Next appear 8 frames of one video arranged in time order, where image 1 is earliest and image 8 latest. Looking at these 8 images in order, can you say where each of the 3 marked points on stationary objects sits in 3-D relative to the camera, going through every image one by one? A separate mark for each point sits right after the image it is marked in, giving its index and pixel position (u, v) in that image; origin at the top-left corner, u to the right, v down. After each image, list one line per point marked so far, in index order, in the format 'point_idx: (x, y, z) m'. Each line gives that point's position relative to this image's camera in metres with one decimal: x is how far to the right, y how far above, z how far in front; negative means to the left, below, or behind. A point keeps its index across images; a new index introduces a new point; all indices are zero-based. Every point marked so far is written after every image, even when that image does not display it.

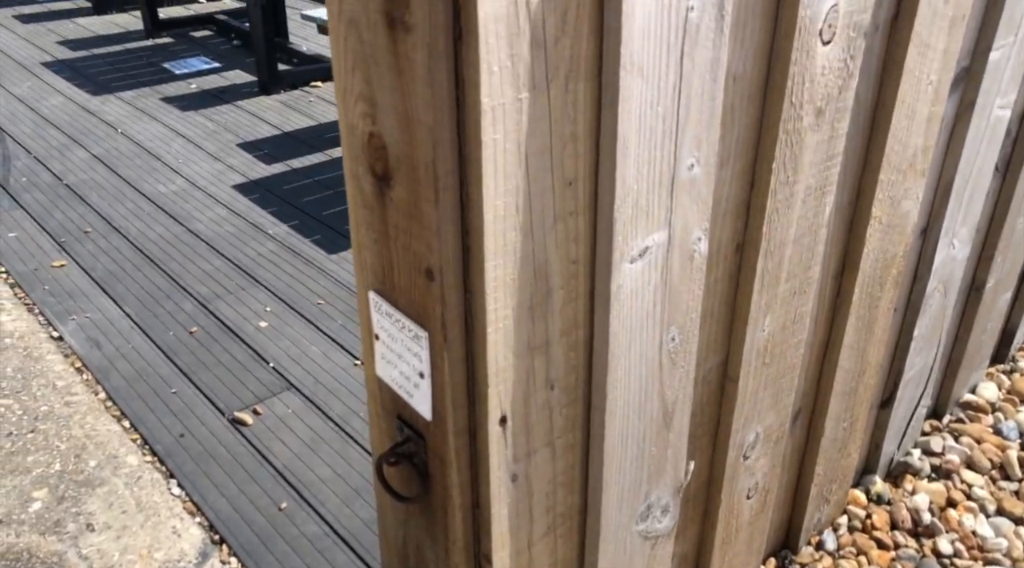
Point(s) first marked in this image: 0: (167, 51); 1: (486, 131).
0: (-1.8, +1.2, +4.8) m
1: (0.0, +0.1, +0.7) m
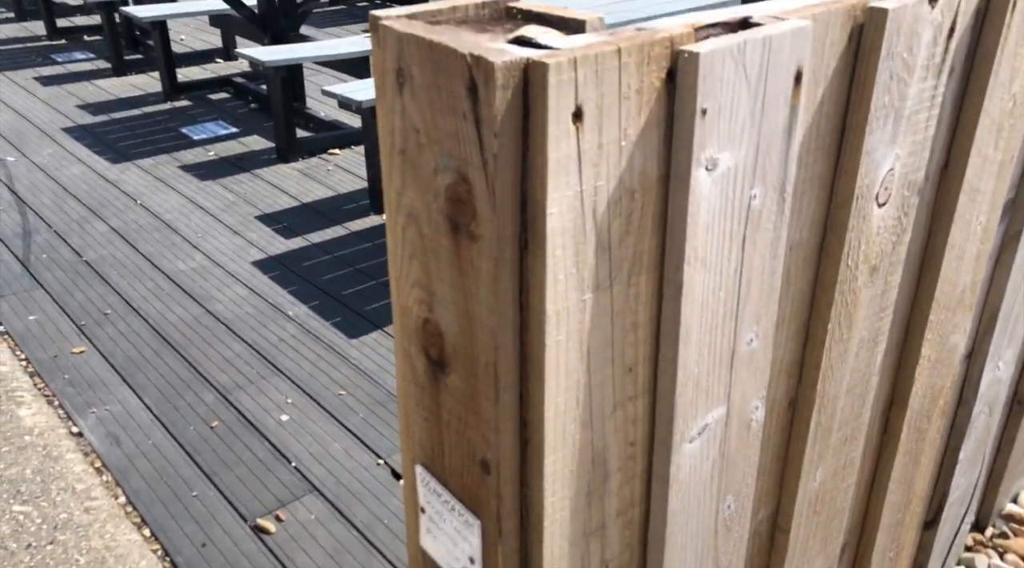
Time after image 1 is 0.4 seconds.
0: (-1.7, +0.9, +4.8) m
1: (0.0, 0.0, +0.7) m
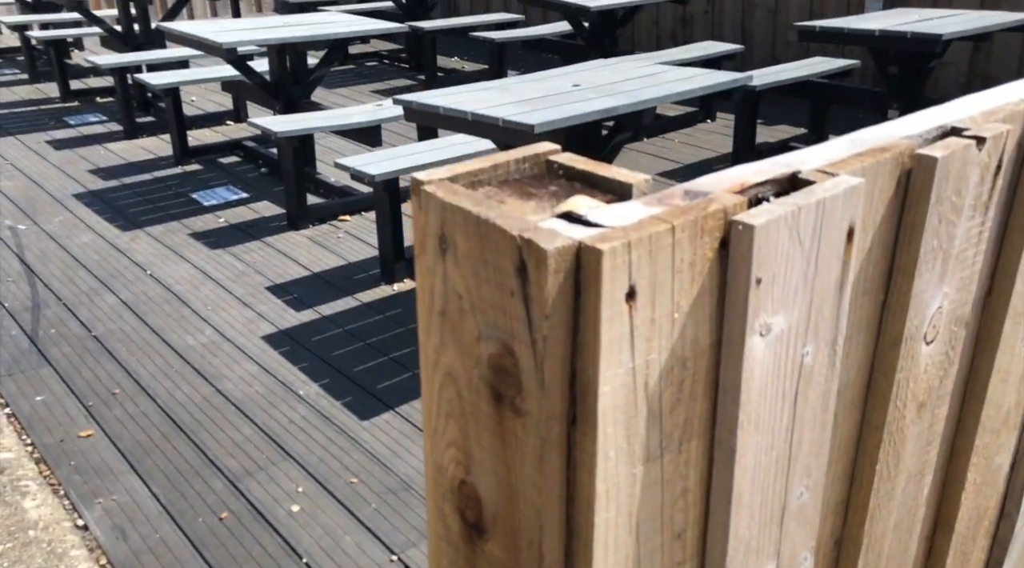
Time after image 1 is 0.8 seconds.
0: (-1.6, +0.5, +4.9) m
1: (+0.1, -0.2, +0.6) m
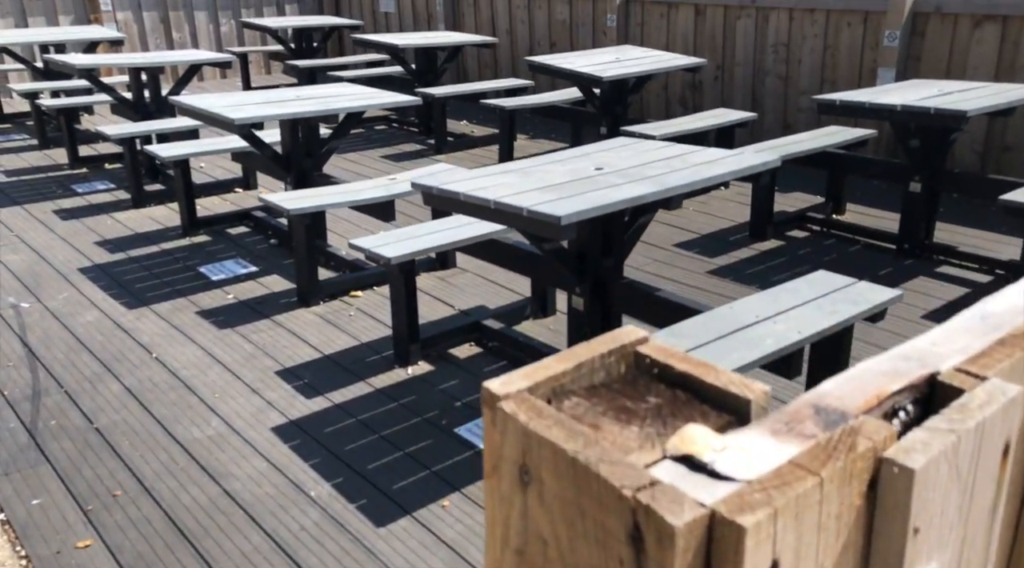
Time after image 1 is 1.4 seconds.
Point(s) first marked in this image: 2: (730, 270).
0: (-1.6, +0.2, +4.8) m
1: (+0.1, -0.3, +0.5) m
2: (+1.0, +0.1, +4.3) m
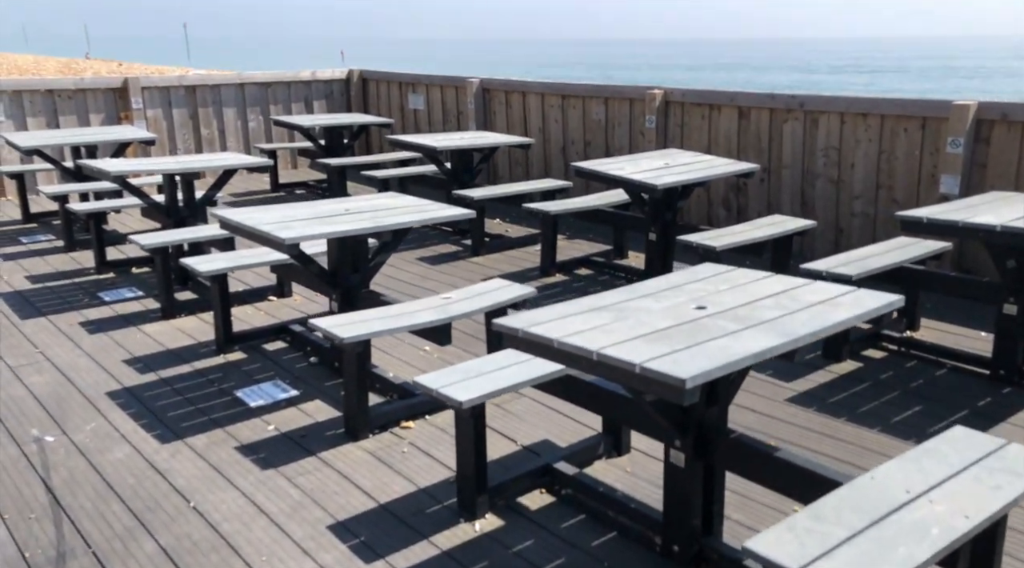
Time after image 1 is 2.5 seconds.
0: (-1.3, -0.4, +4.5) m
1: (+0.3, -0.5, +0.2) m
2: (+1.3, -0.5, +4.0) m
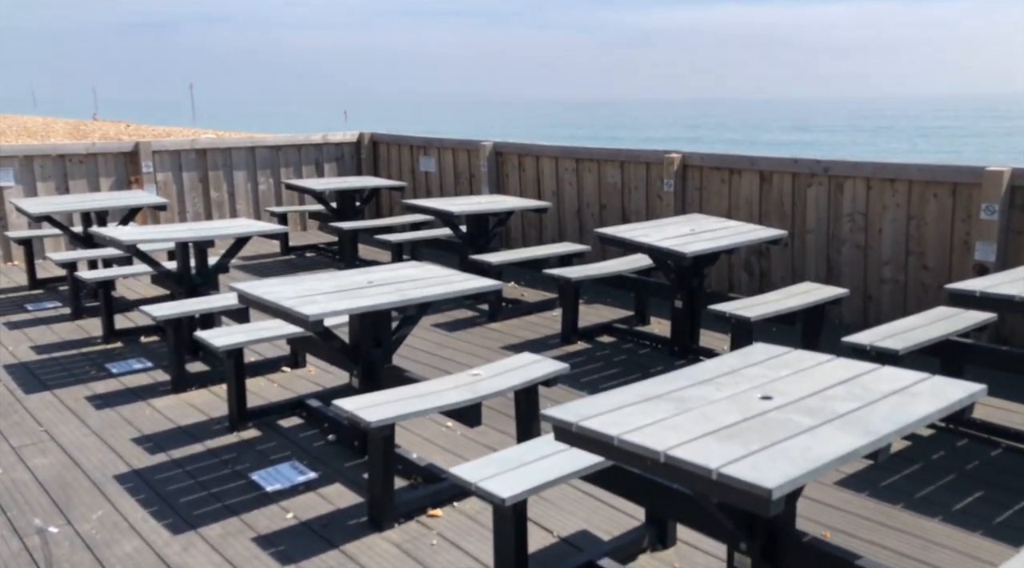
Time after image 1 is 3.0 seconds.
0: (-1.2, -0.8, +4.2) m
1: (+0.4, -0.6, -0.1) m
2: (+1.4, -0.8, +3.7) m
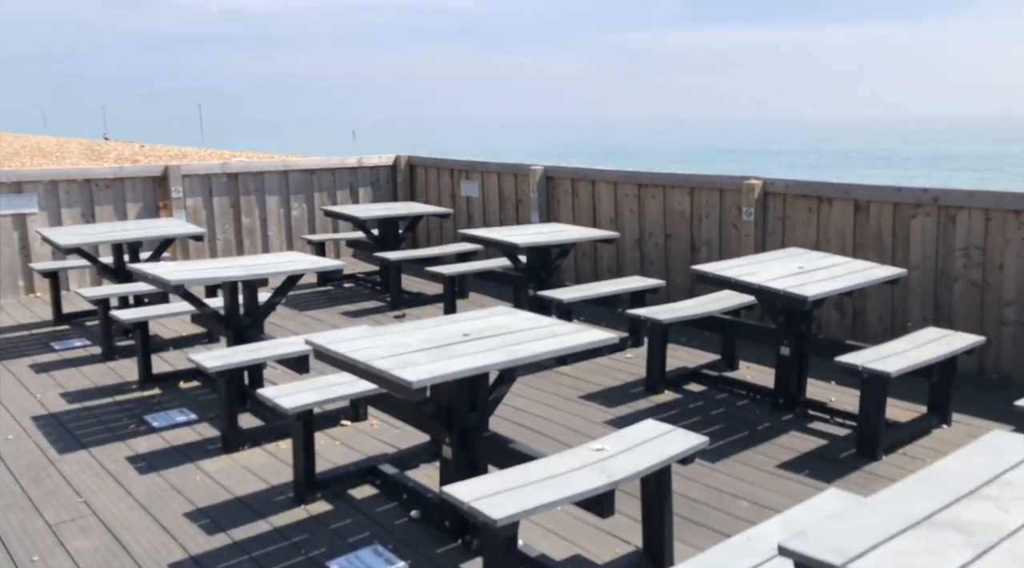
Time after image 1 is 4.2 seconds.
0: (-0.7, -1.0, +3.7) m
1: (+0.9, -0.7, -0.7) m
2: (+1.8, -1.0, +3.1) m
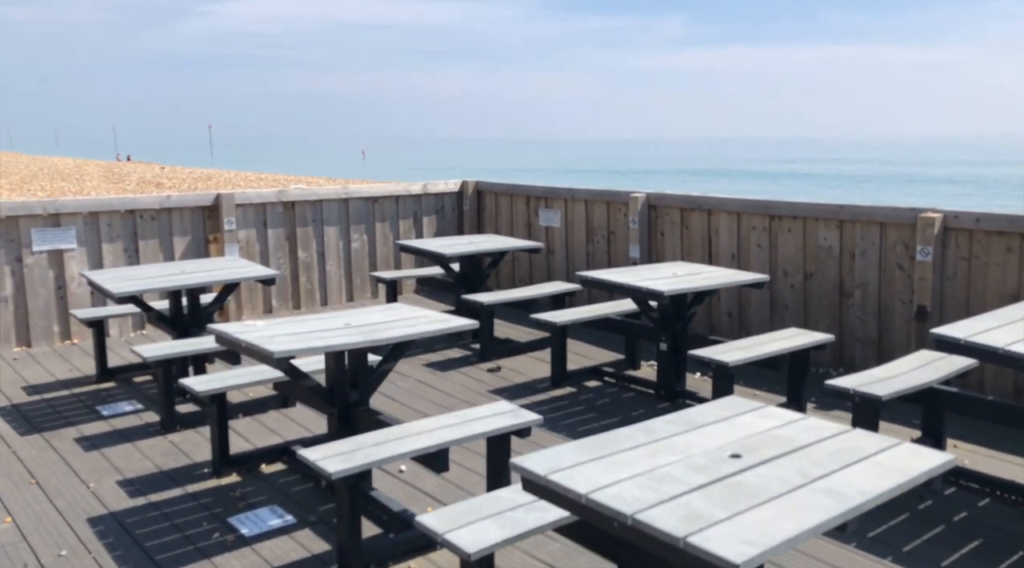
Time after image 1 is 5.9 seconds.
0: (+0.1, -1.2, +2.5) m
1: (+1.6, -0.9, -1.8) m
2: (+2.6, -1.2, +2.0) m
